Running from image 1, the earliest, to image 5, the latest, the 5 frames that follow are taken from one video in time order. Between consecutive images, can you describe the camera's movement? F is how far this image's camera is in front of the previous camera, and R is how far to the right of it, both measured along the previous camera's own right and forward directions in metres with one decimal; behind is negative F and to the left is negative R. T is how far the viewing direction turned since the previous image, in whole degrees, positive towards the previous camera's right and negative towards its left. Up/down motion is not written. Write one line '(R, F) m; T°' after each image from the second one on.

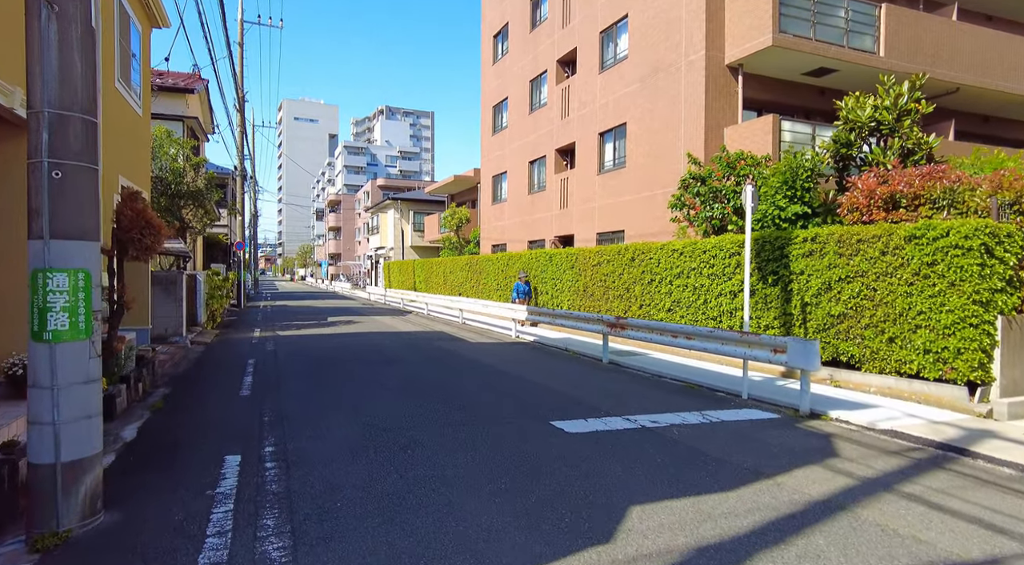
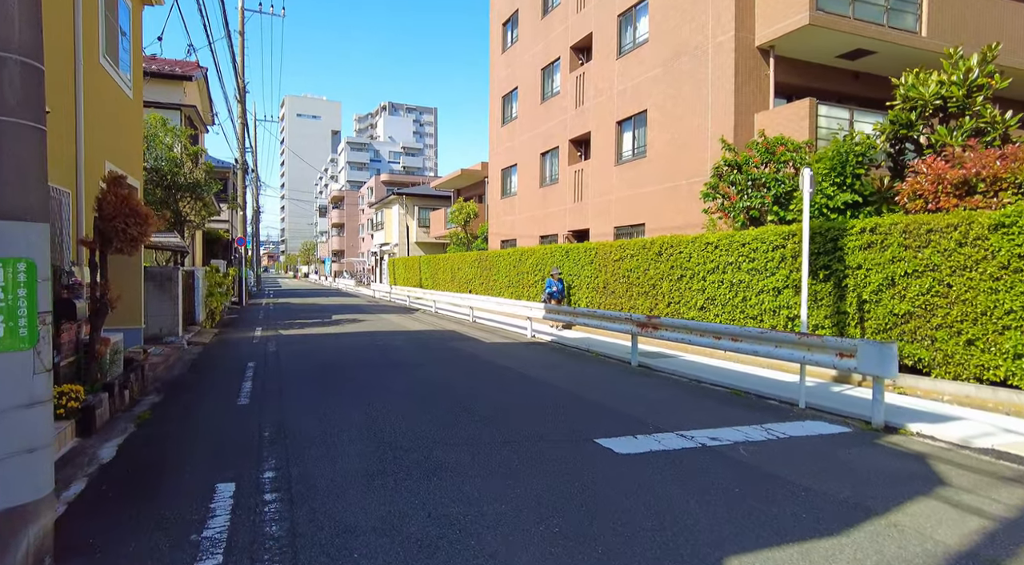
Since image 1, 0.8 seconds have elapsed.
(-0.3, +0.9) m; 0°
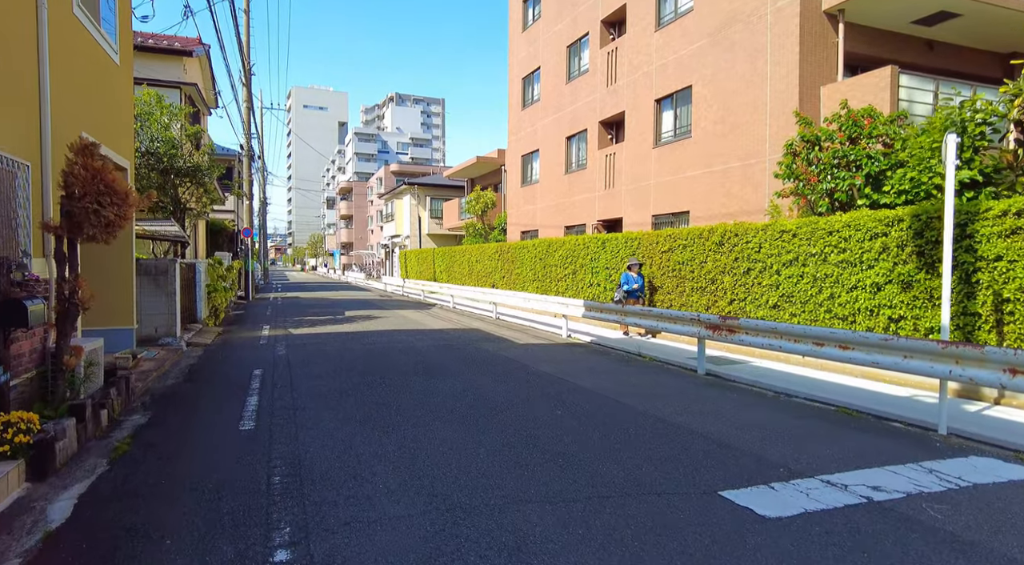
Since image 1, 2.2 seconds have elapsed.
(-0.6, +1.4) m; -1°
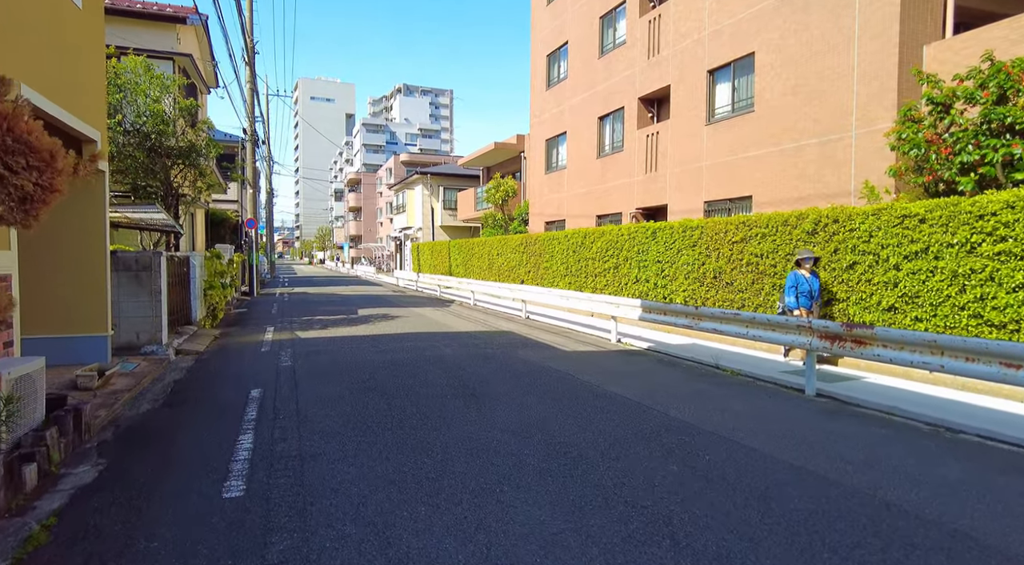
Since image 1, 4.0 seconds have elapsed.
(-0.7, +1.8) m; -1°
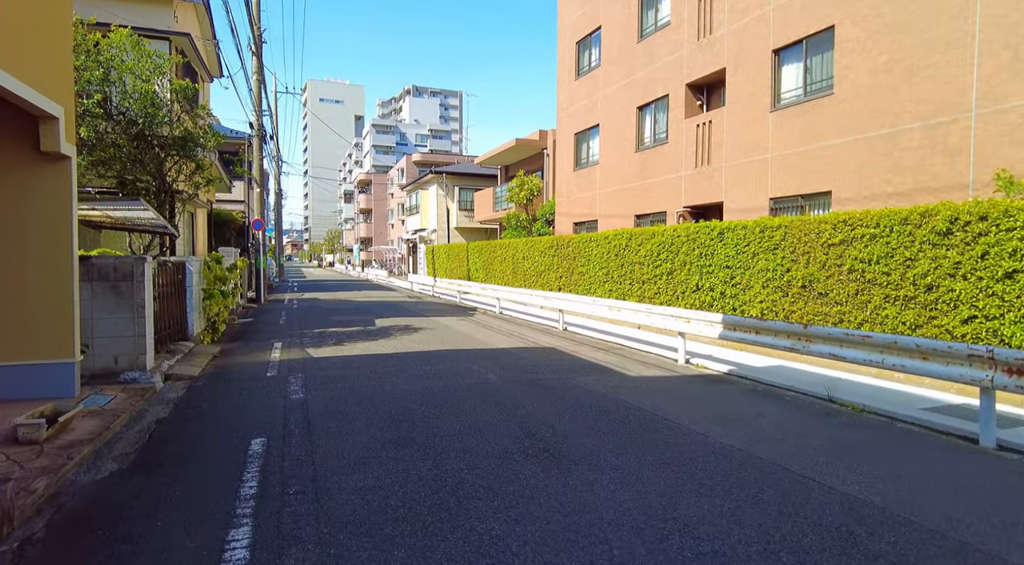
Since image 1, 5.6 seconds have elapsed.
(-0.7, +1.7) m; -1°
